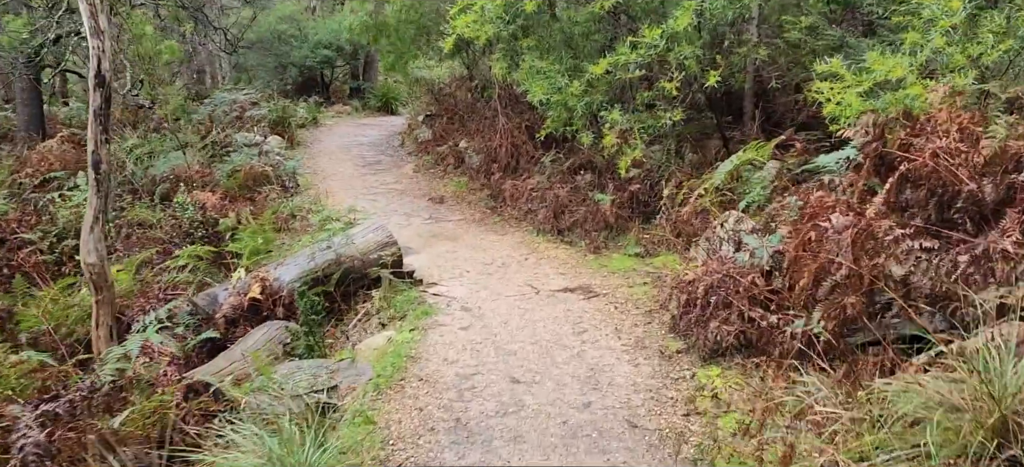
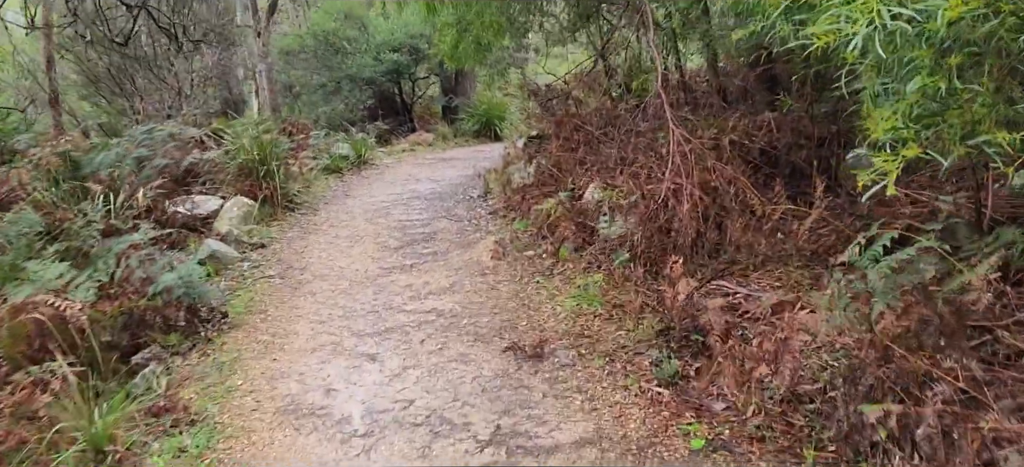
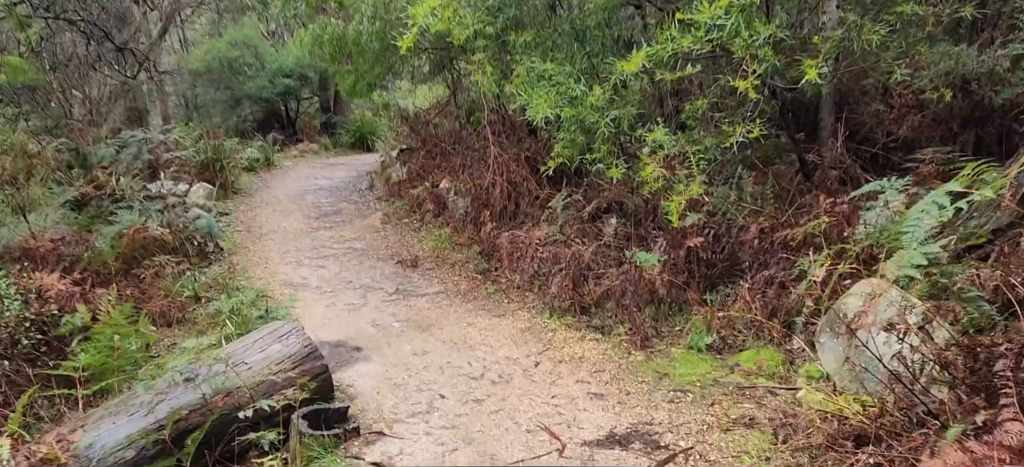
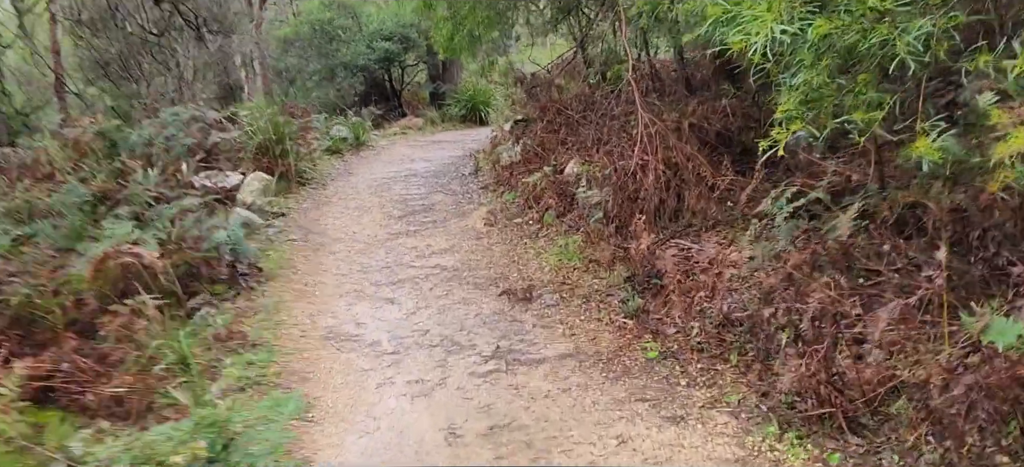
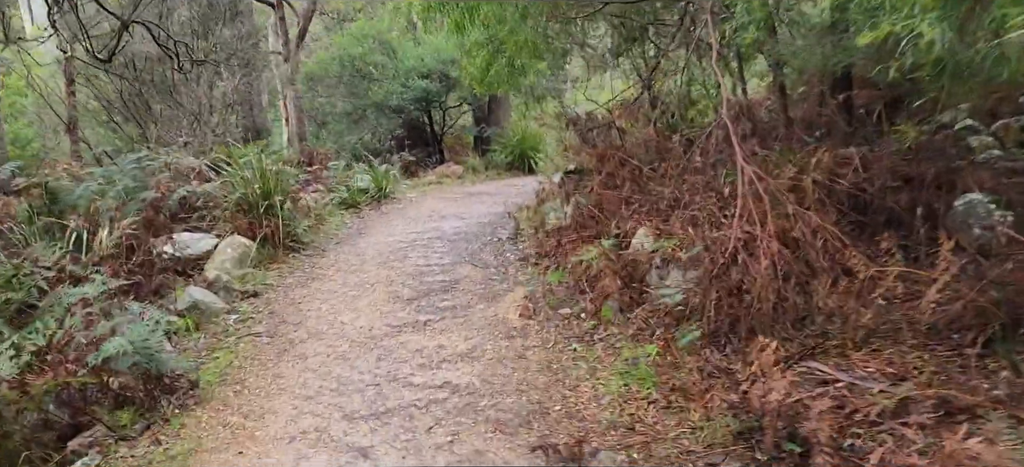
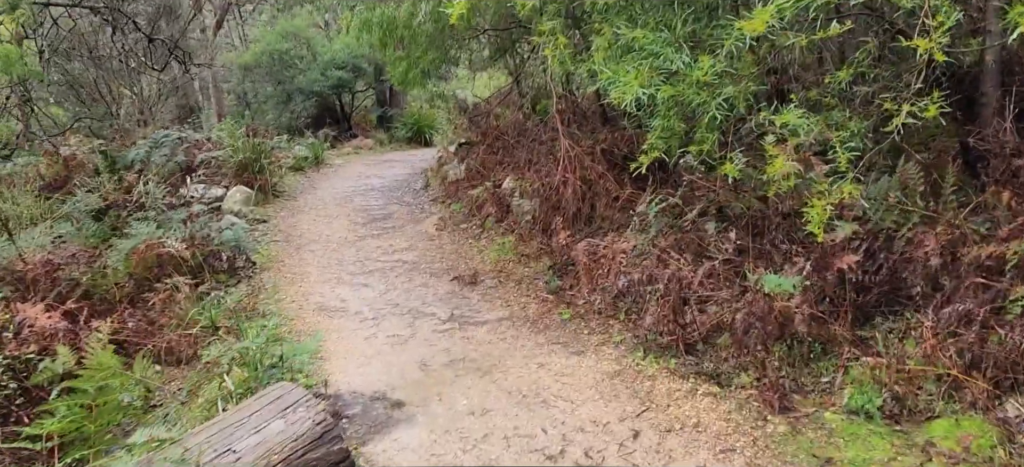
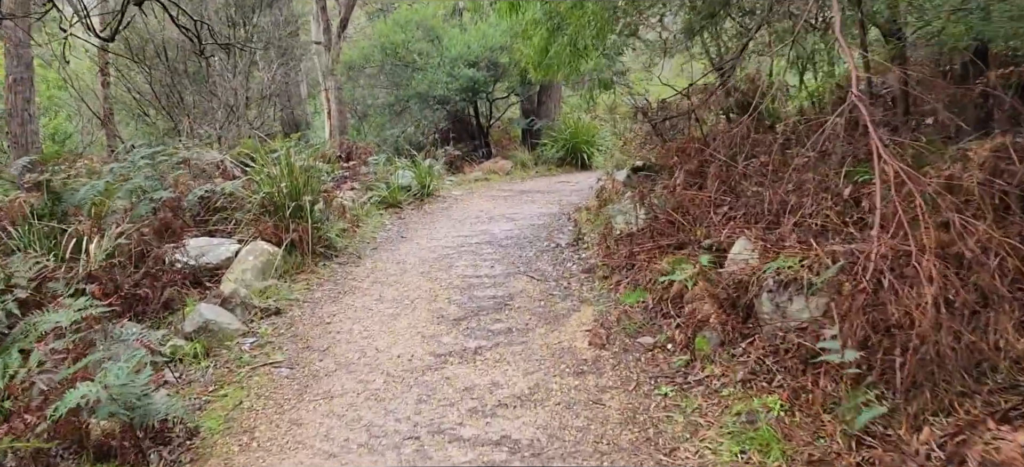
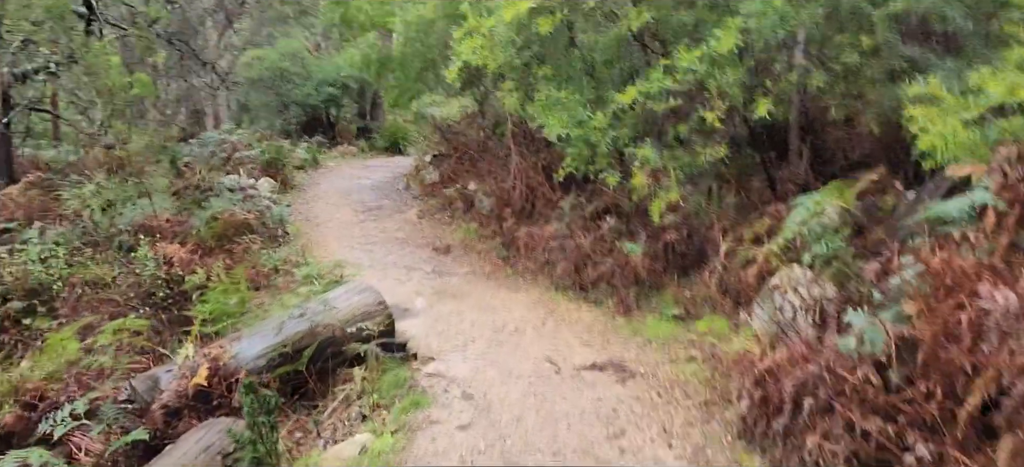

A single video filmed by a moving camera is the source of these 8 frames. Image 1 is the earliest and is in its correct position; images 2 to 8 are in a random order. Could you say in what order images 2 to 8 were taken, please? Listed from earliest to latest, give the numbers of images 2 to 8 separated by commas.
8, 3, 6, 4, 2, 5, 7
